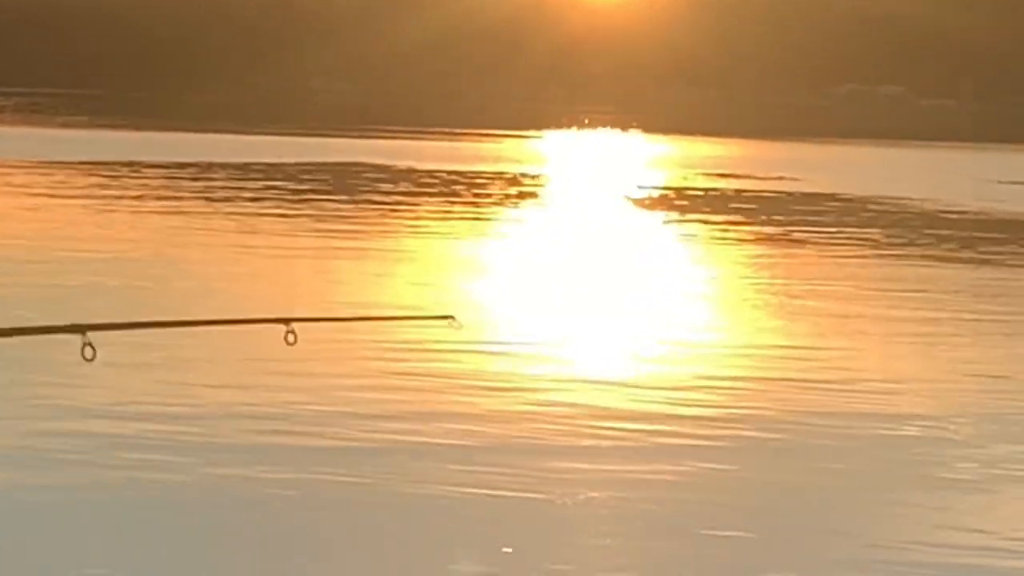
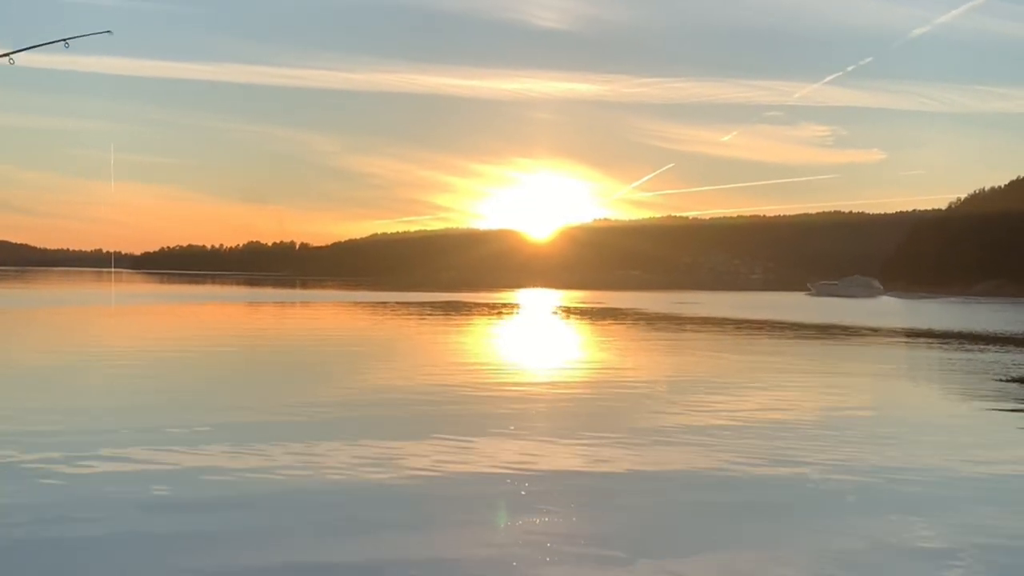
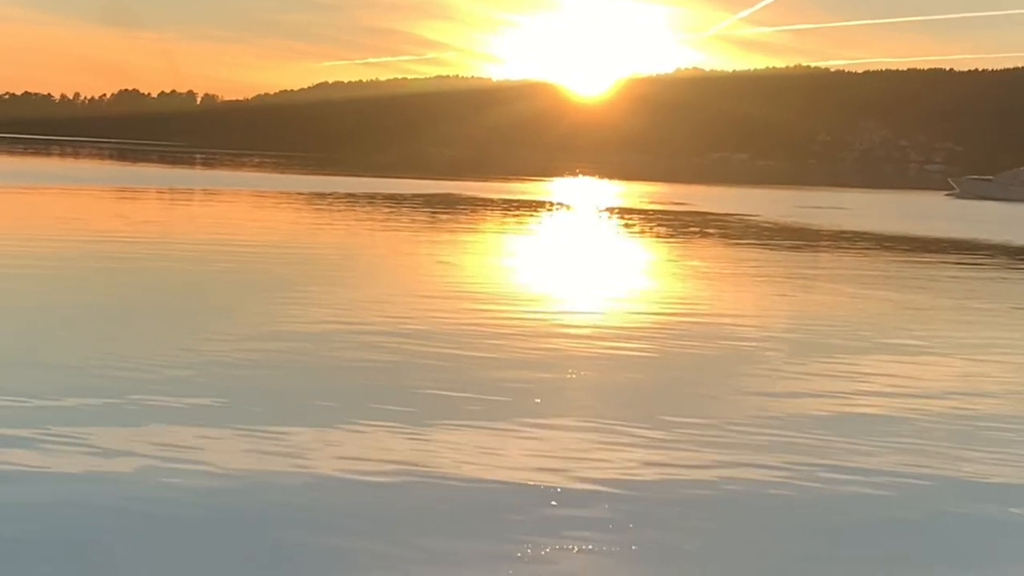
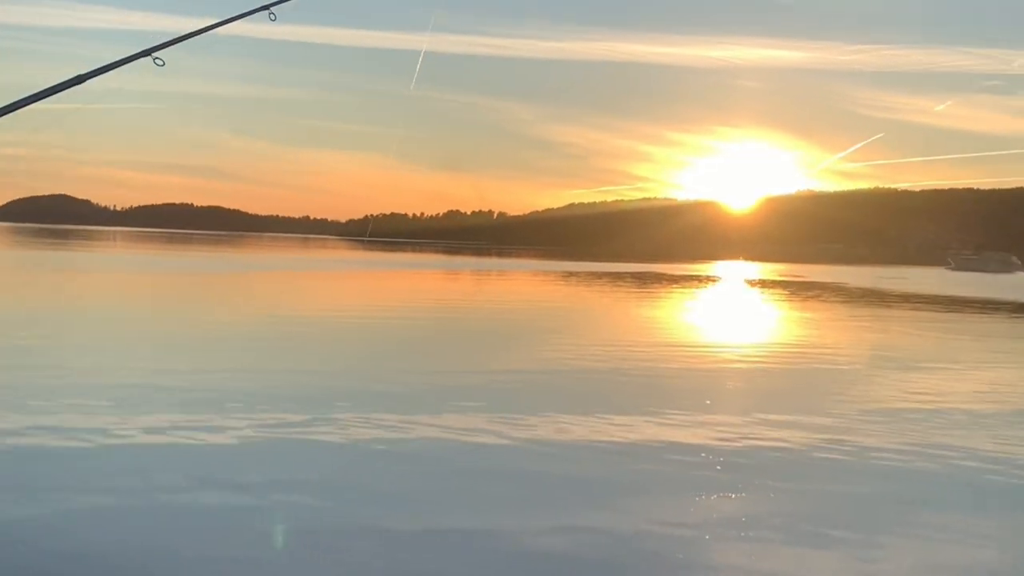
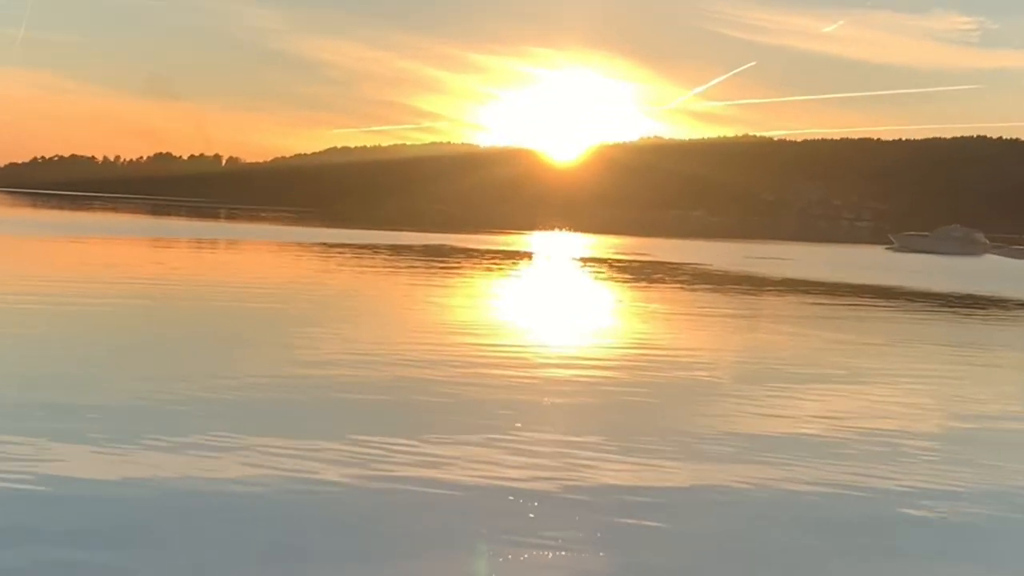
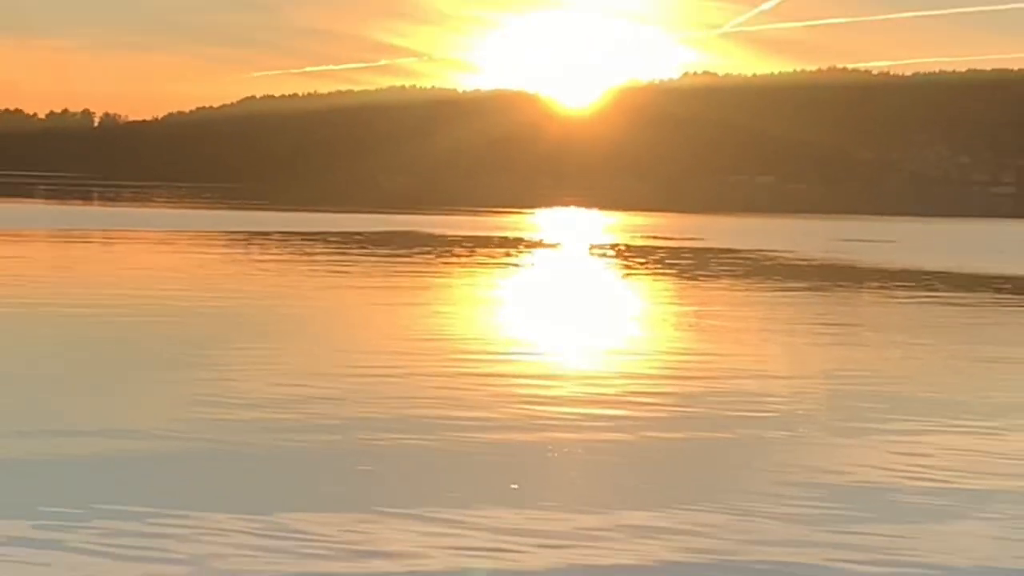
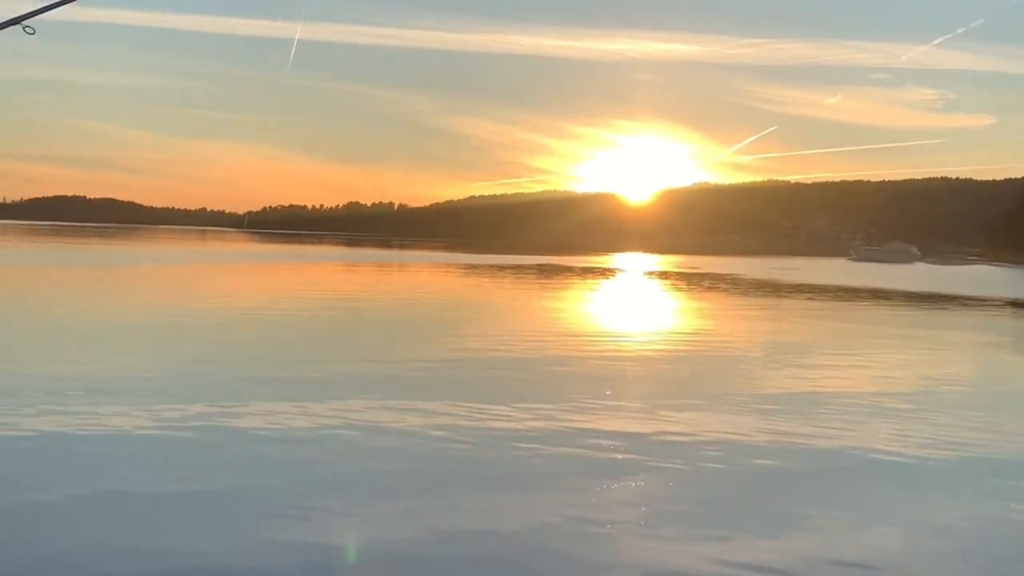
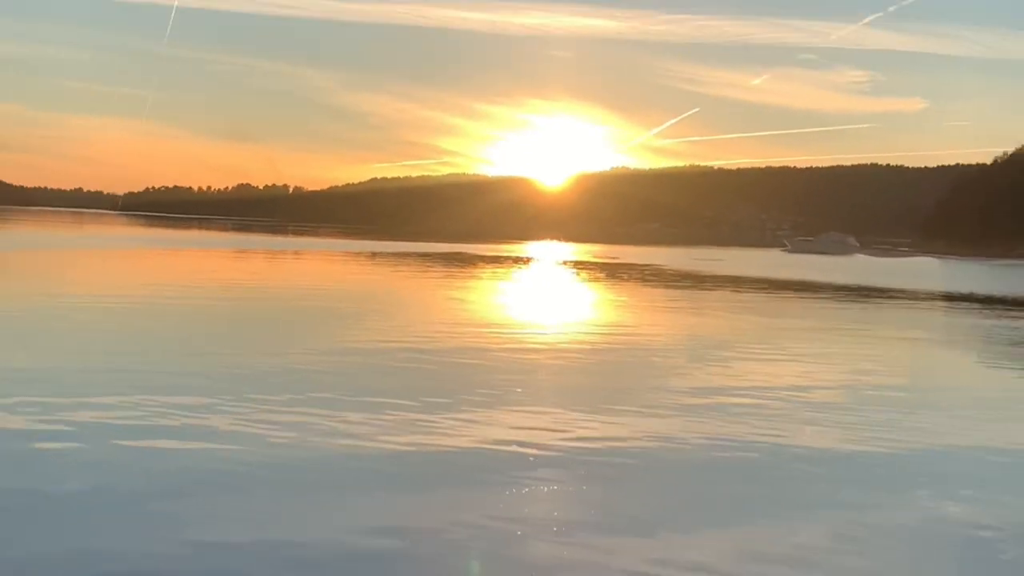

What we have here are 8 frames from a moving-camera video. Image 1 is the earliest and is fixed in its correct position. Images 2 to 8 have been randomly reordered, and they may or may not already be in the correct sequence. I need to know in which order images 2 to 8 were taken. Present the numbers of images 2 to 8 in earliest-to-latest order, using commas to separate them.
6, 2, 5, 3, 8, 7, 4
